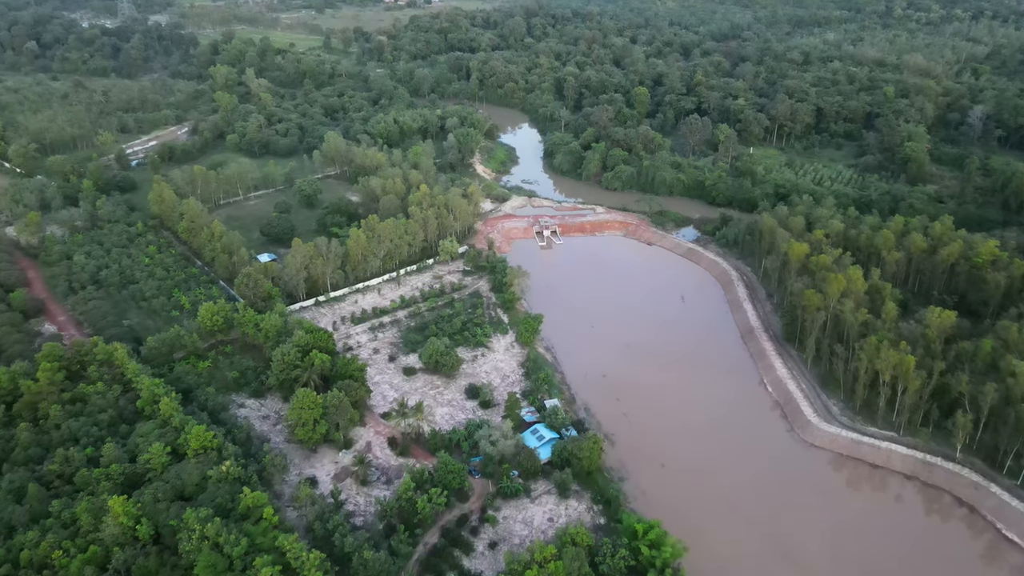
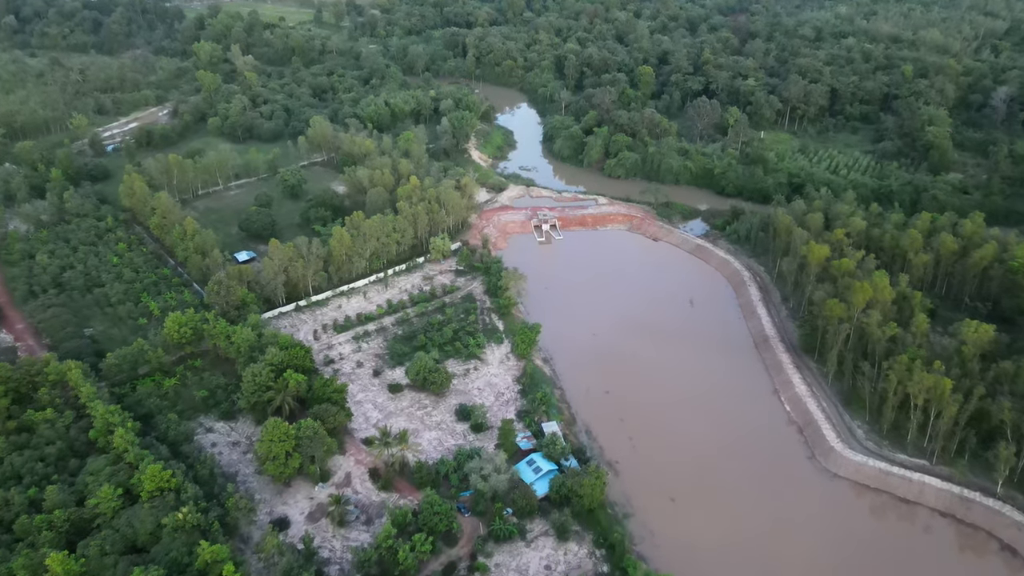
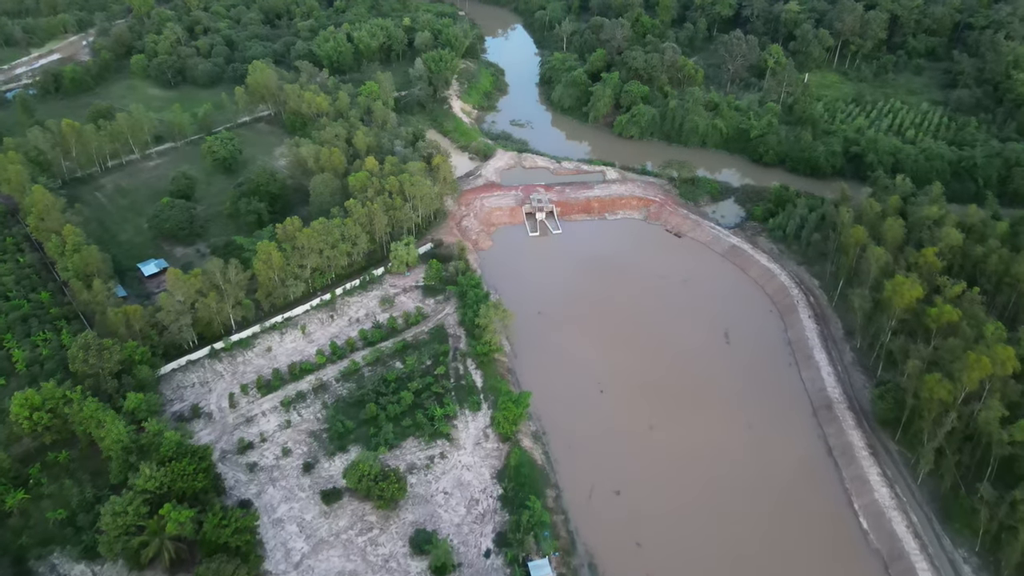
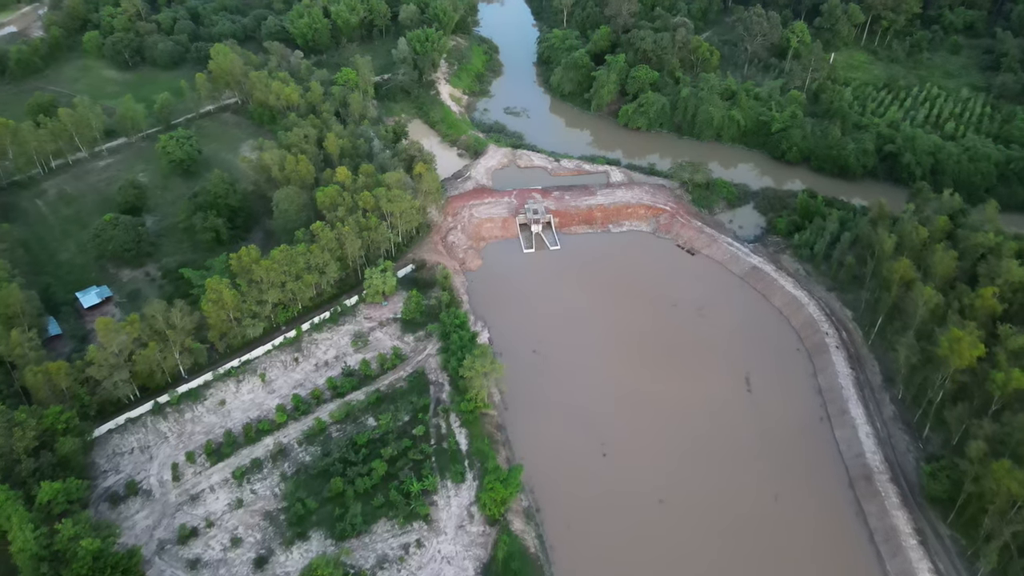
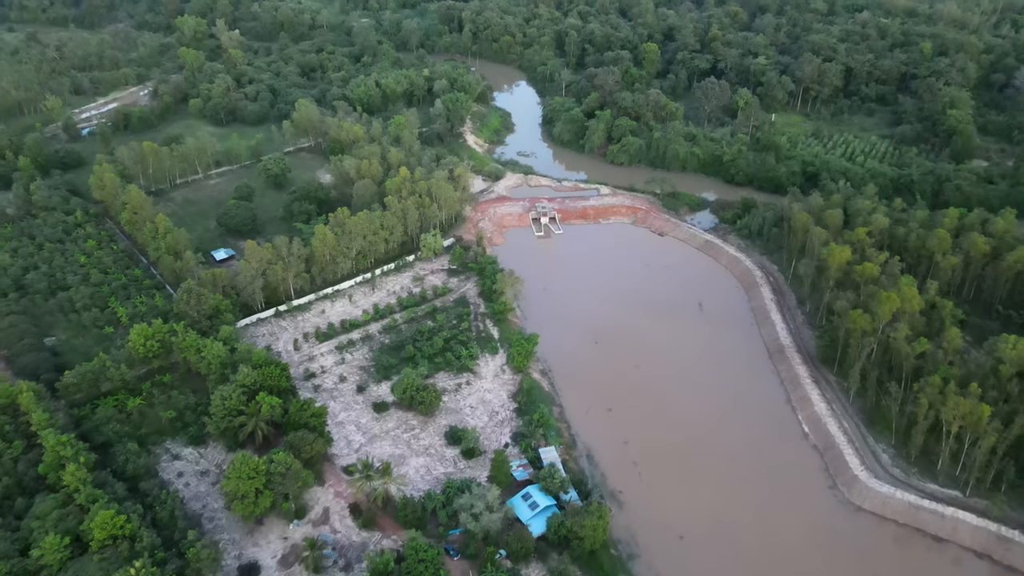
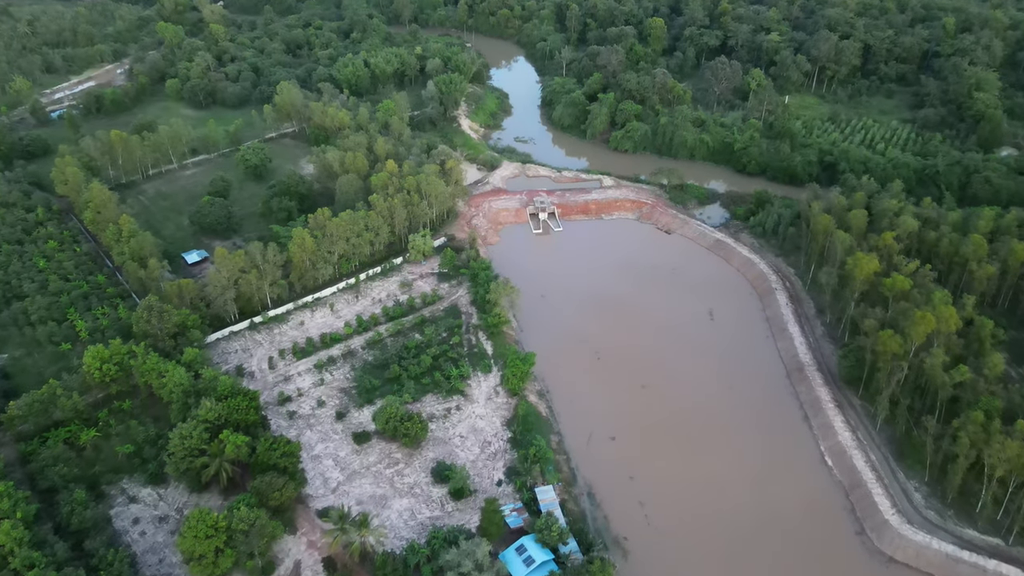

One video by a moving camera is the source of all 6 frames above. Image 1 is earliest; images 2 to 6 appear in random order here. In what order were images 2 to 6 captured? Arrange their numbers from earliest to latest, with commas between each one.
2, 5, 6, 3, 4
